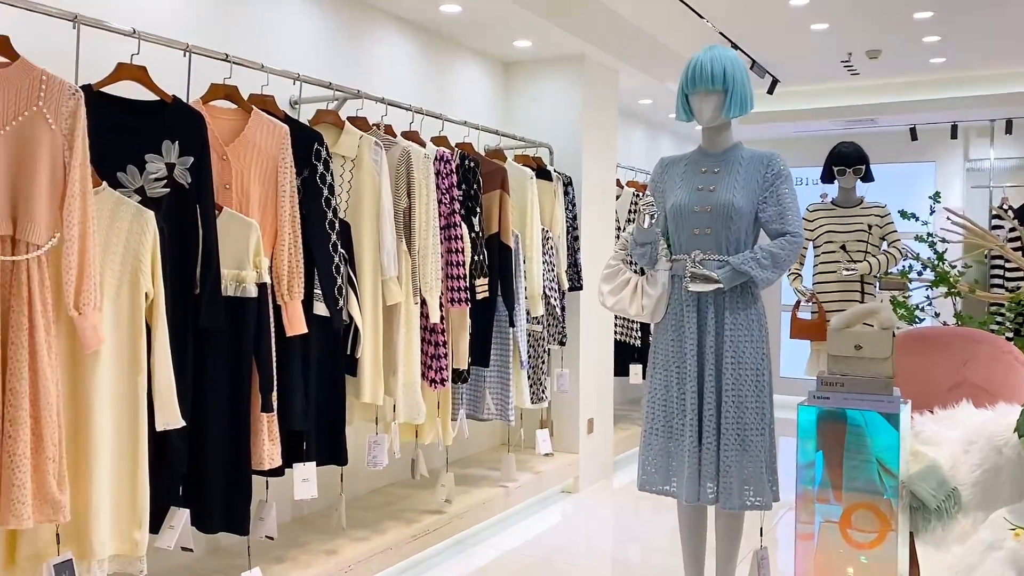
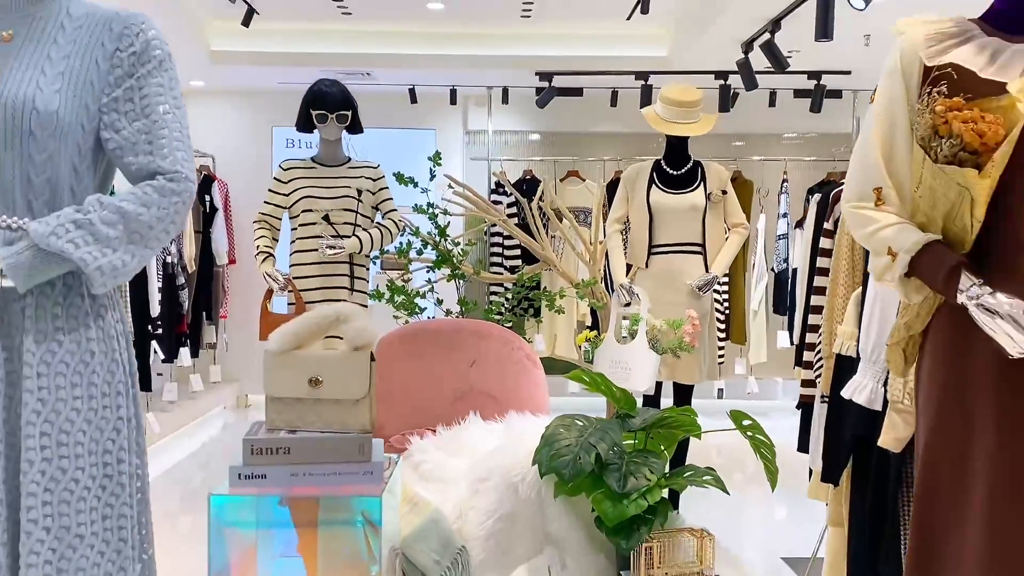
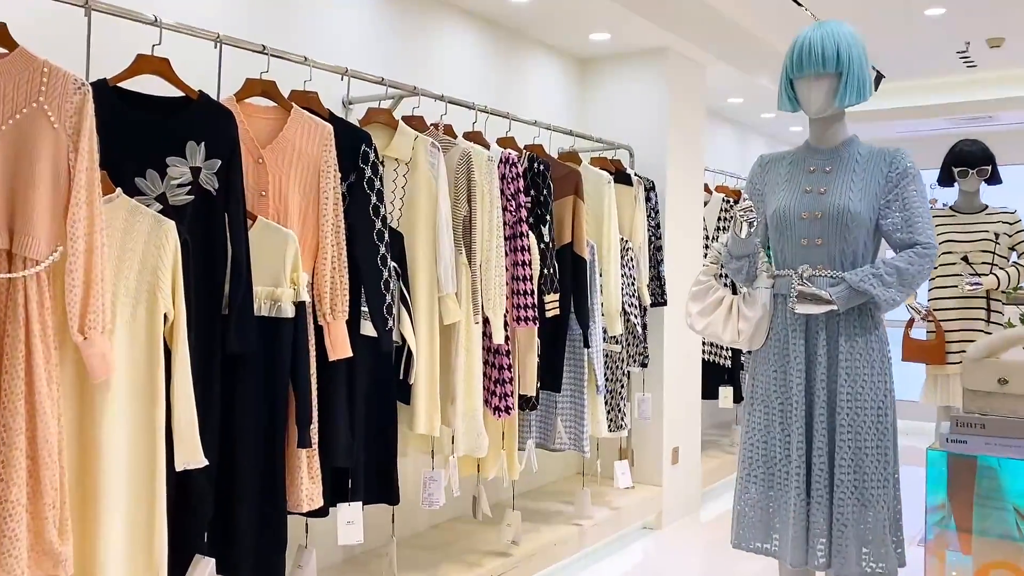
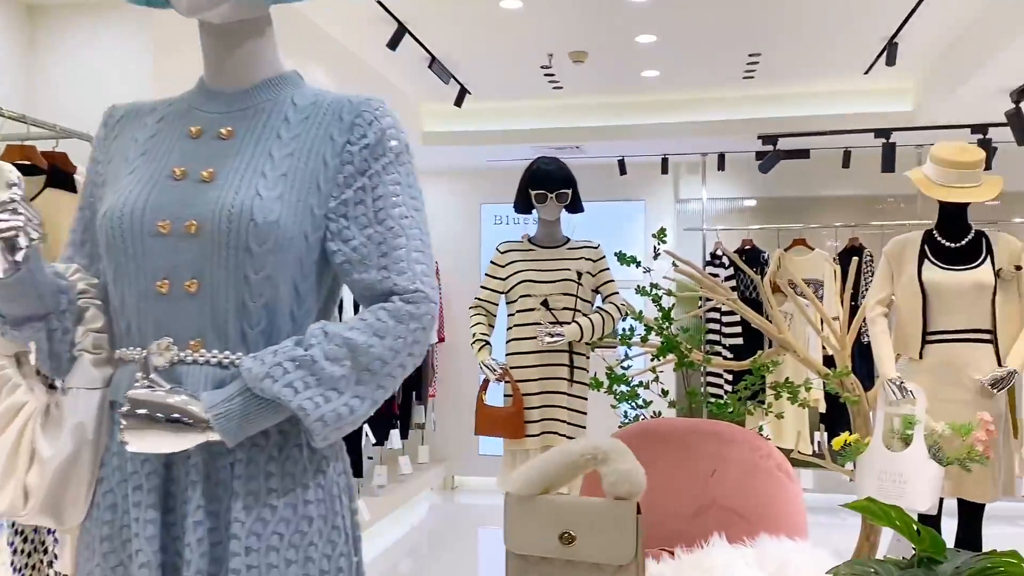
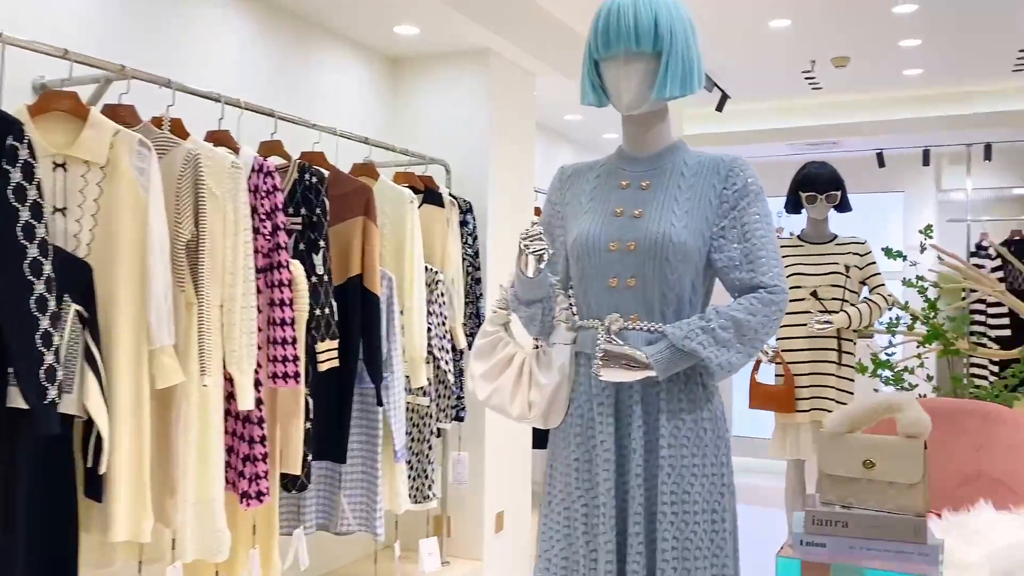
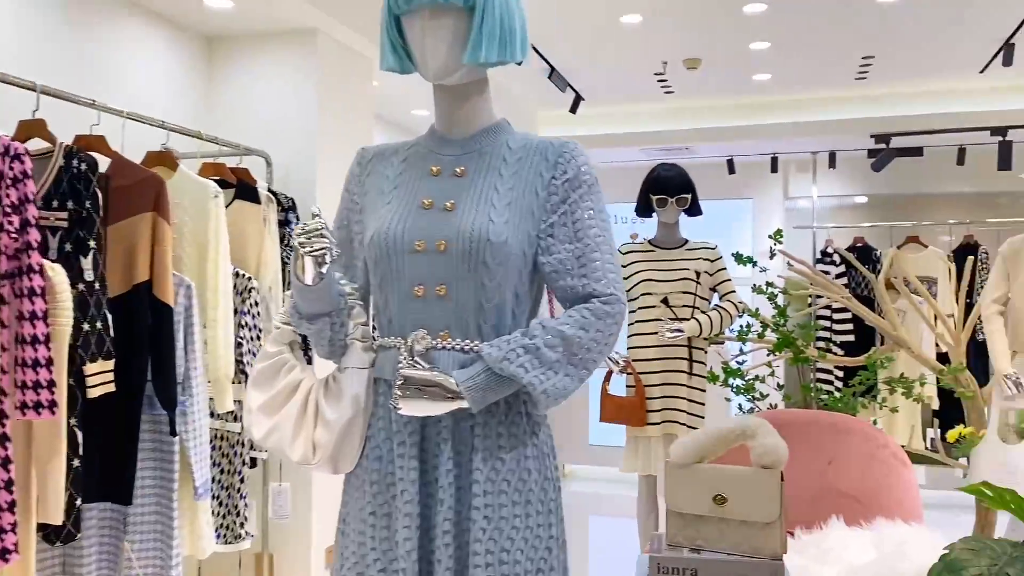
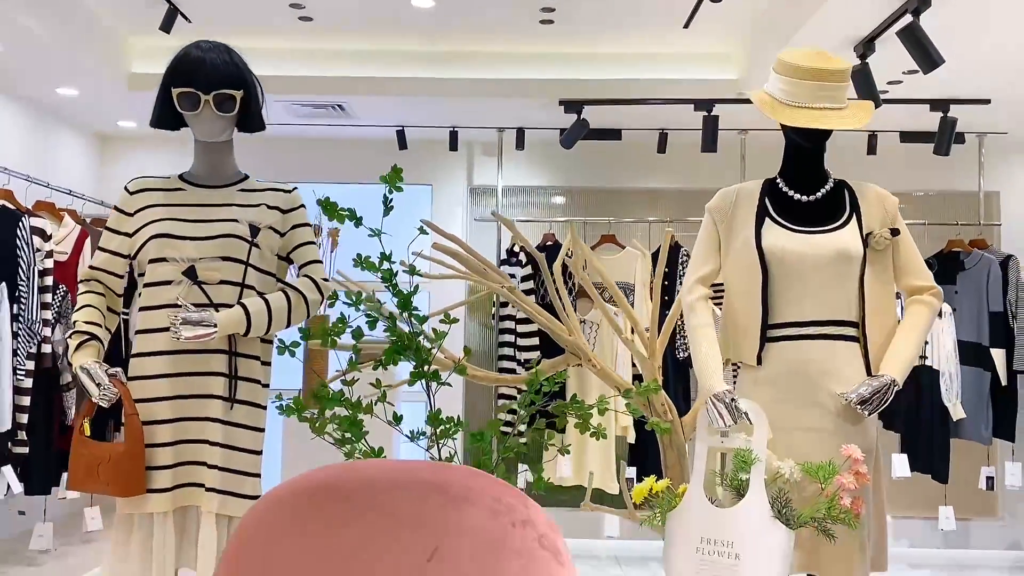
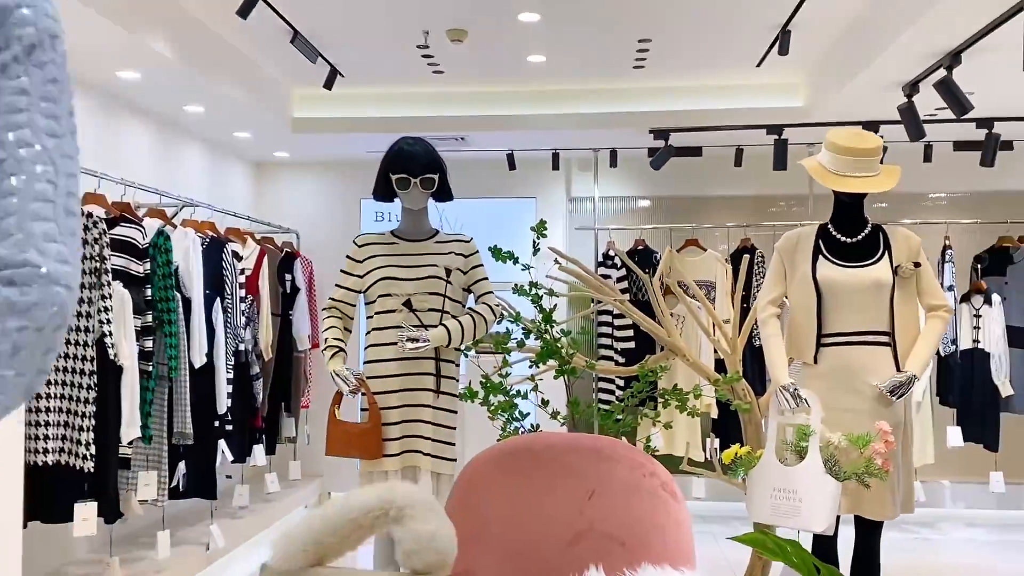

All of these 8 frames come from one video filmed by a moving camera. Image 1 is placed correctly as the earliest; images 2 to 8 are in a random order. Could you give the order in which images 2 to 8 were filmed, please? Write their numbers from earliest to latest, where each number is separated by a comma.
3, 5, 6, 4, 8, 7, 2
